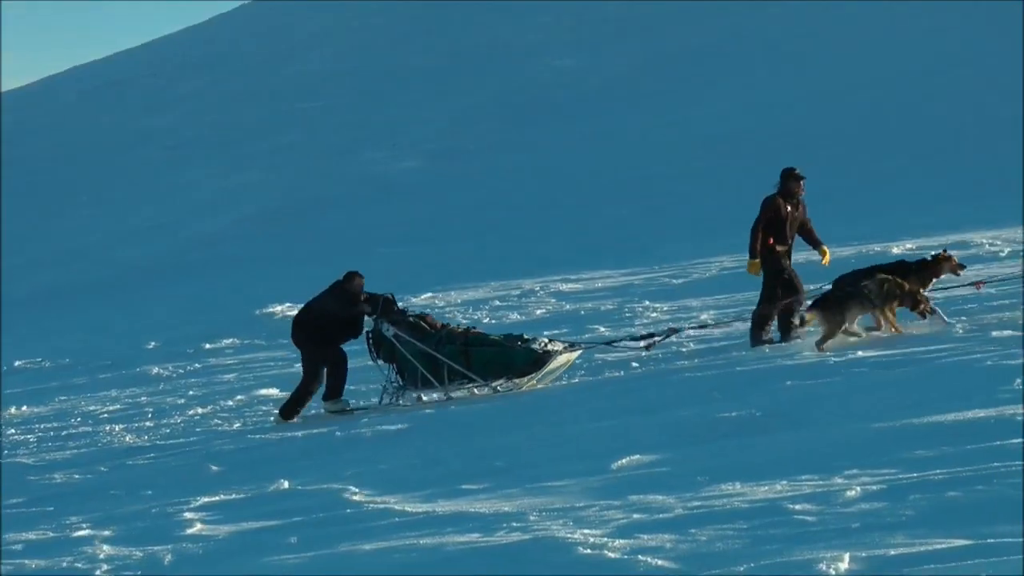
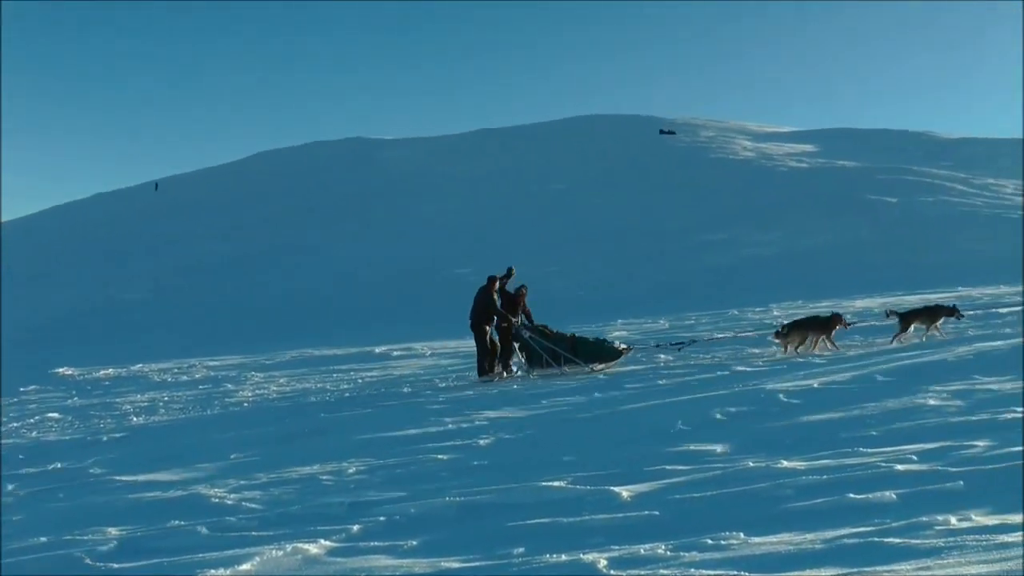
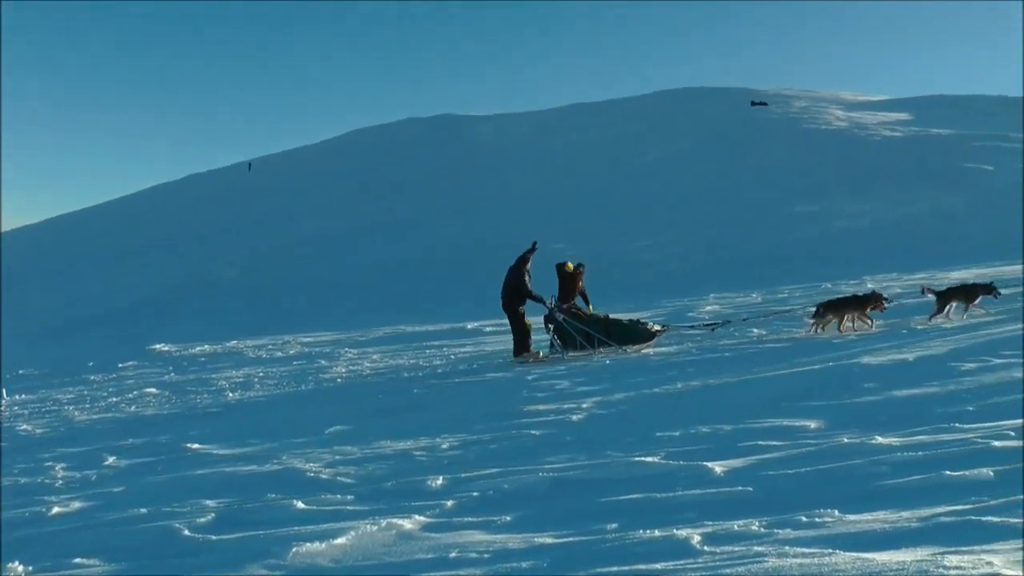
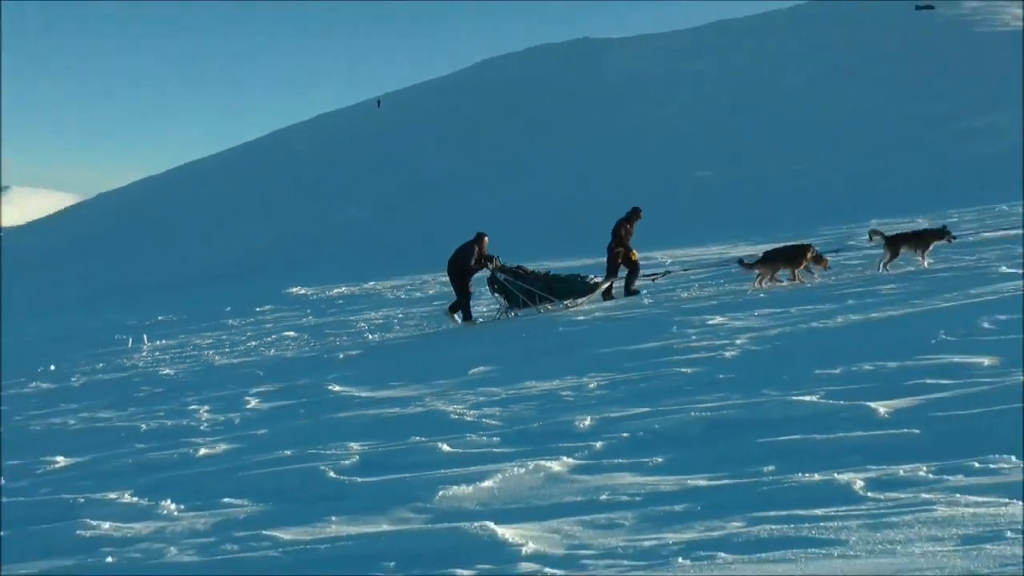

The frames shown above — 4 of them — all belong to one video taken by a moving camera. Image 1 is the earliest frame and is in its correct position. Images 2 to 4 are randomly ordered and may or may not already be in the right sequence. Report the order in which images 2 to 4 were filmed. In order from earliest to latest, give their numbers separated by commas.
4, 3, 2
